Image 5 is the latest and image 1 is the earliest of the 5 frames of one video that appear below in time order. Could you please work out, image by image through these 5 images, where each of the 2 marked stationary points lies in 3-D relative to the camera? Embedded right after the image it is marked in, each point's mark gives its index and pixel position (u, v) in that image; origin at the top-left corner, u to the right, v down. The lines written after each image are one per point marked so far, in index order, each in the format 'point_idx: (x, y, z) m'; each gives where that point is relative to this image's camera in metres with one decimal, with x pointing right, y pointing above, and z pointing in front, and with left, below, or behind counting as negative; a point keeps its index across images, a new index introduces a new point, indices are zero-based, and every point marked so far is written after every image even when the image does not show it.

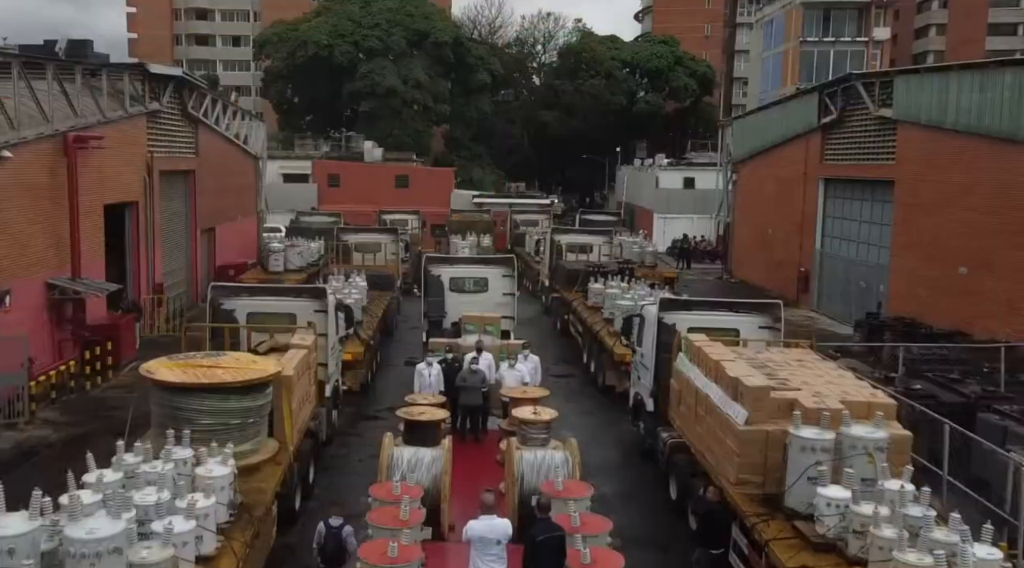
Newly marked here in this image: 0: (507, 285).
0: (-0.1, -0.1, +19.7) m
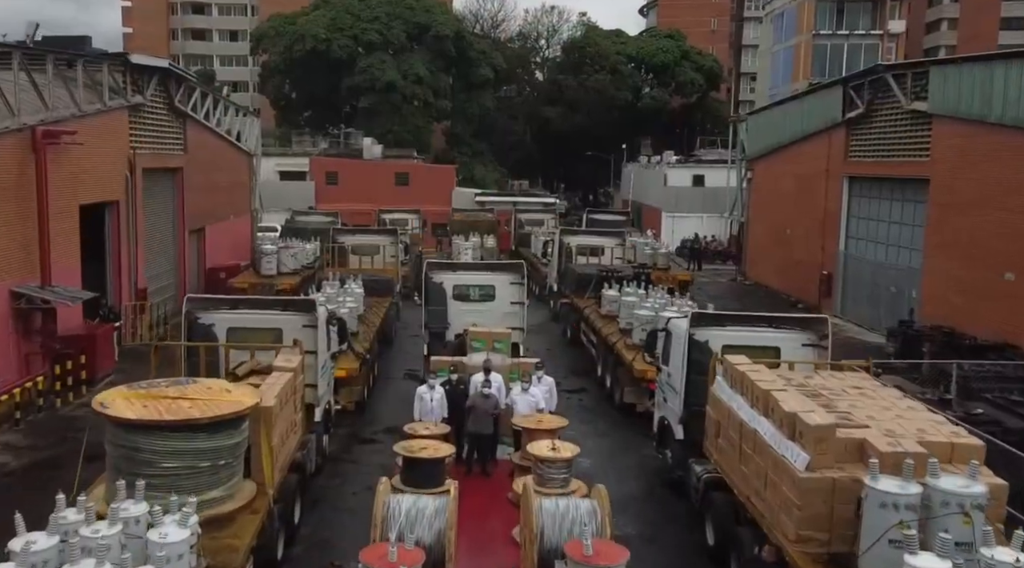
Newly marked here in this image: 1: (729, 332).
0: (+0.1, -0.2, +18.1) m
1: (+2.9, -0.7, +12.8) m
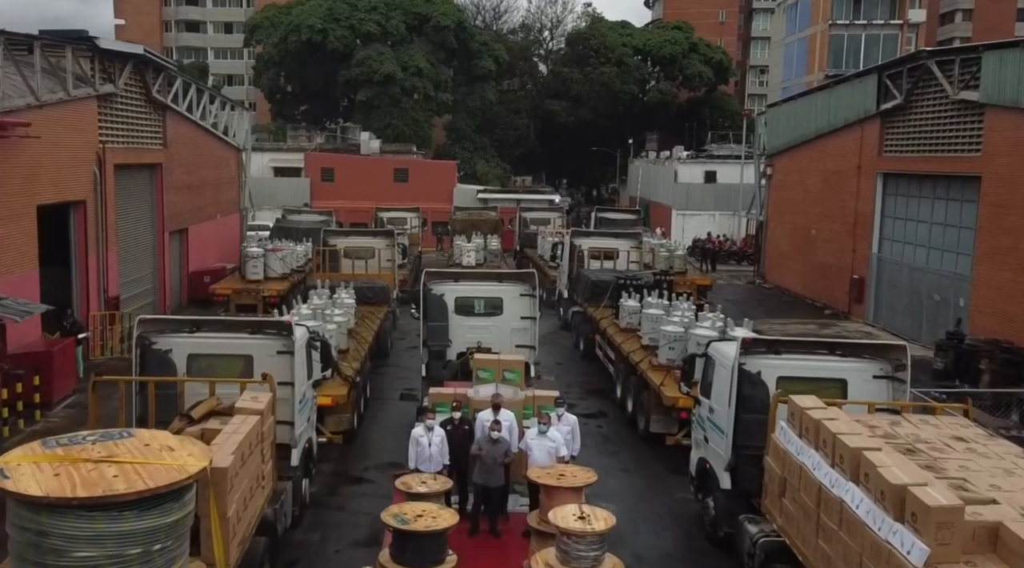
0: (+0.2, -0.4, +16.0) m
1: (+3.1, -0.9, +10.7) m
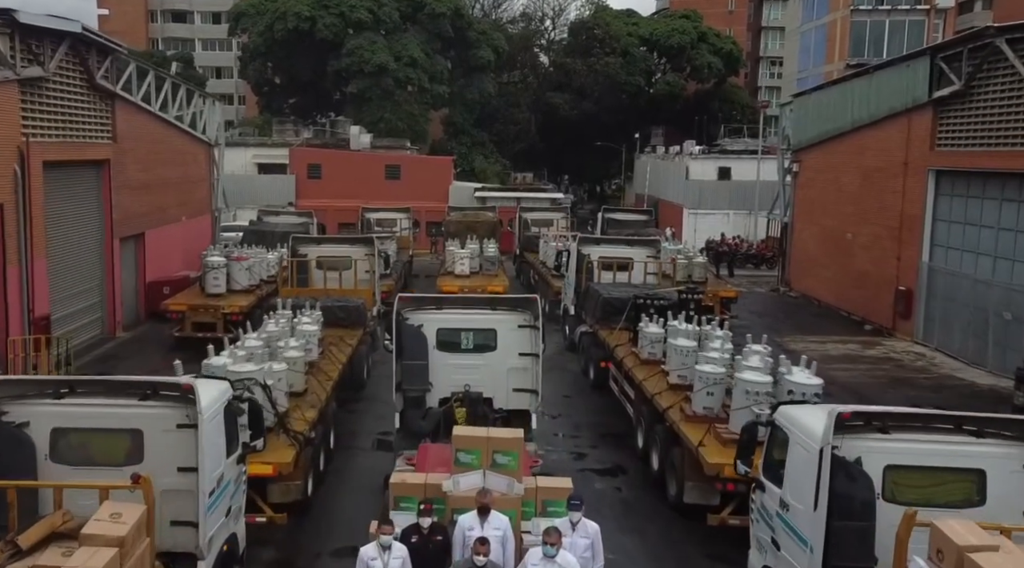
0: (+0.2, -0.8, +12.8) m
1: (+3.0, -1.3, +7.5) m
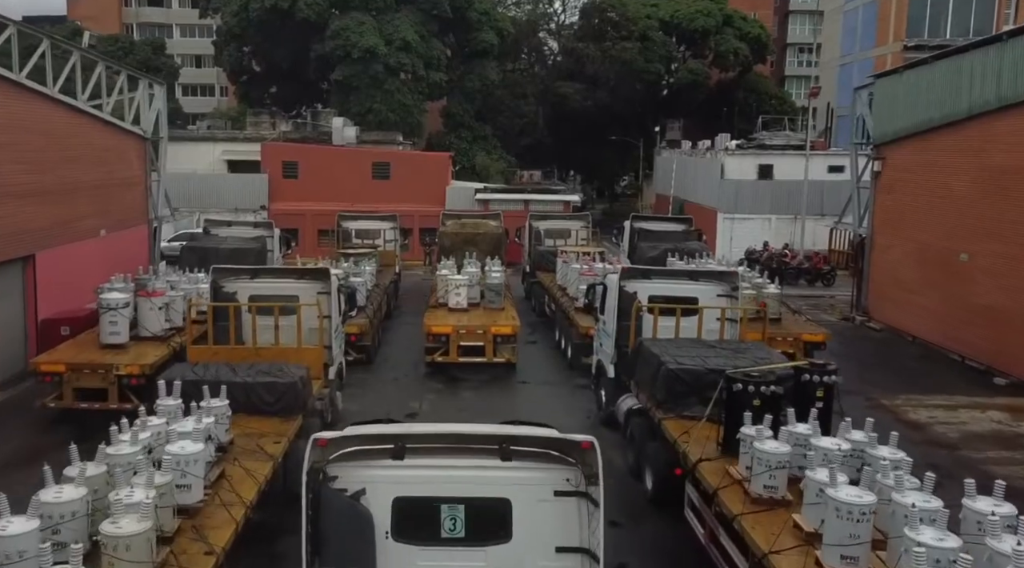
0: (+0.4, -1.6, +6.5) m
1: (+3.2, -2.1, +1.2) m
